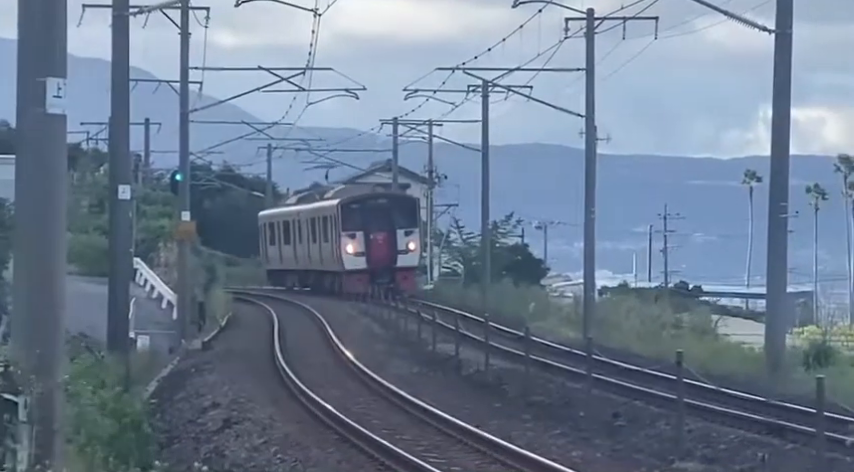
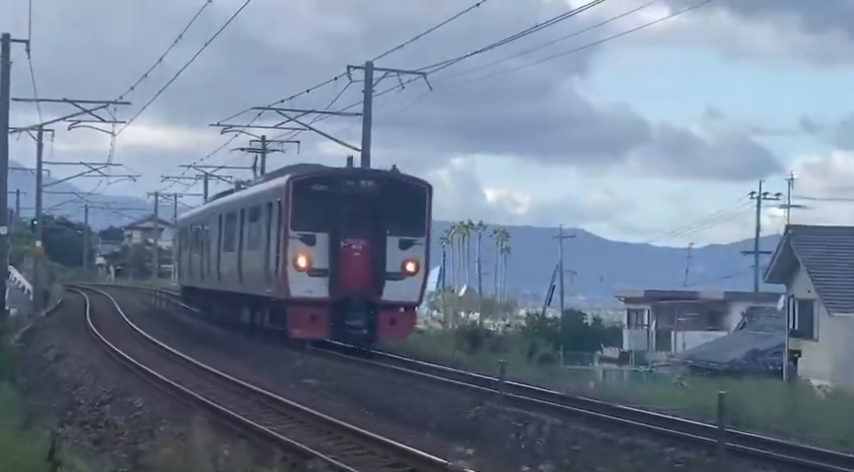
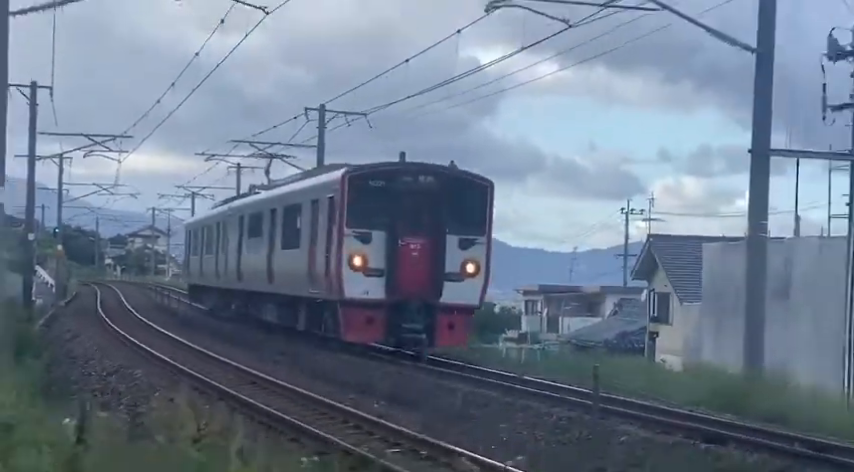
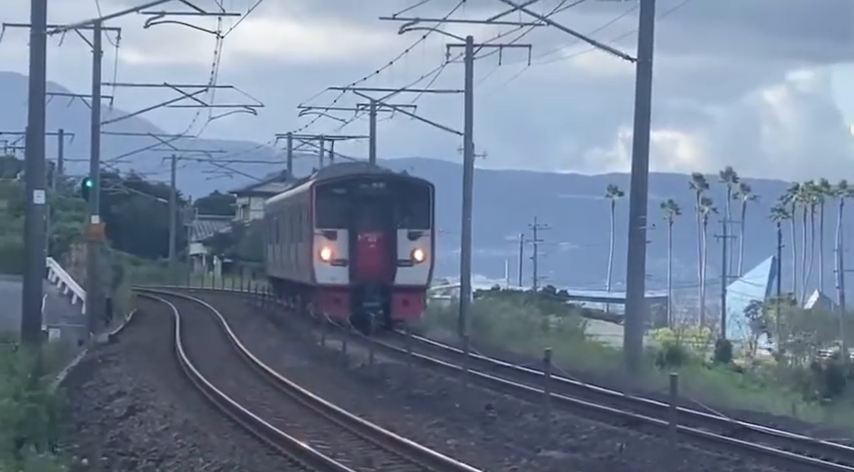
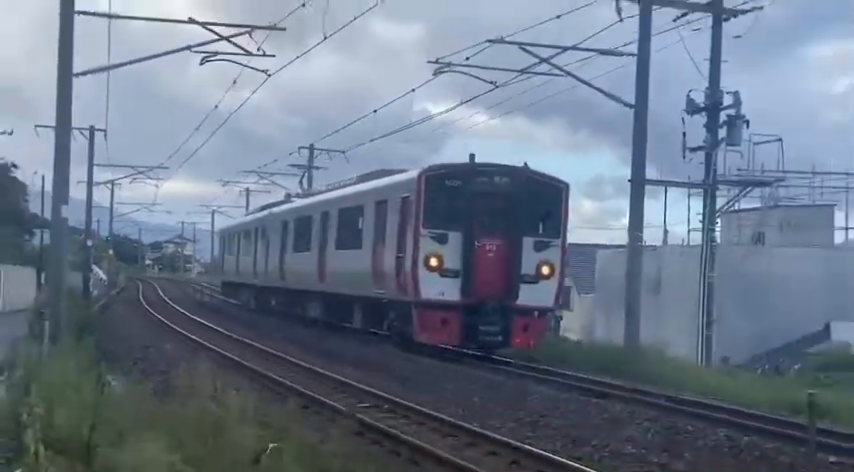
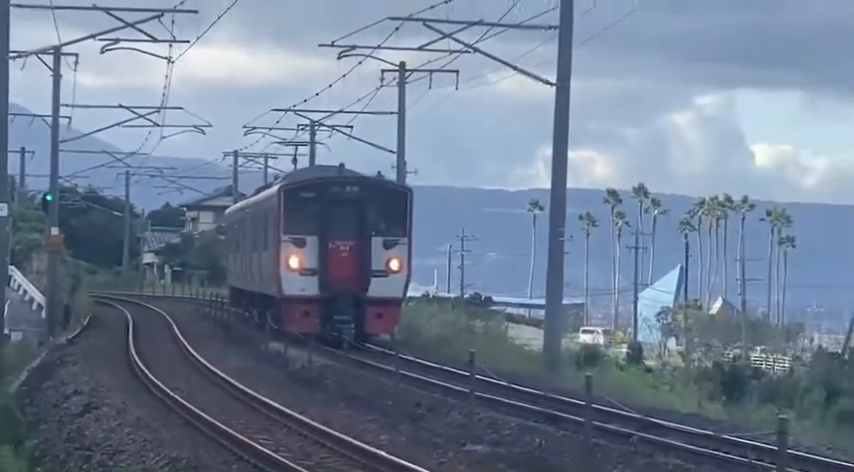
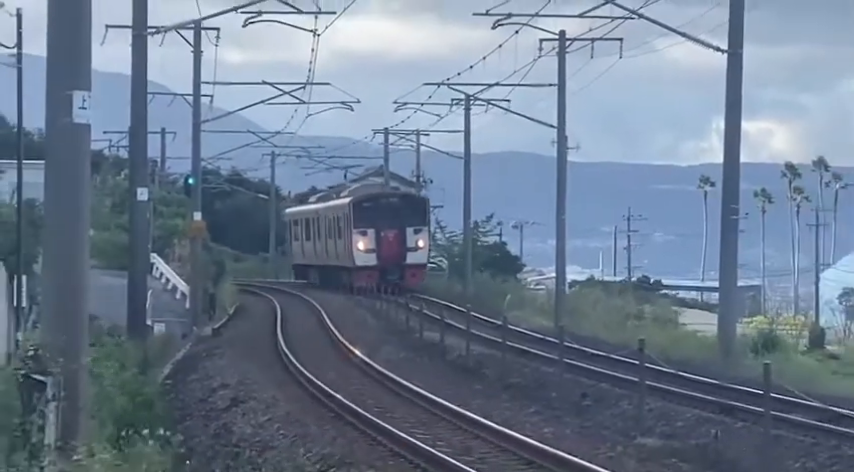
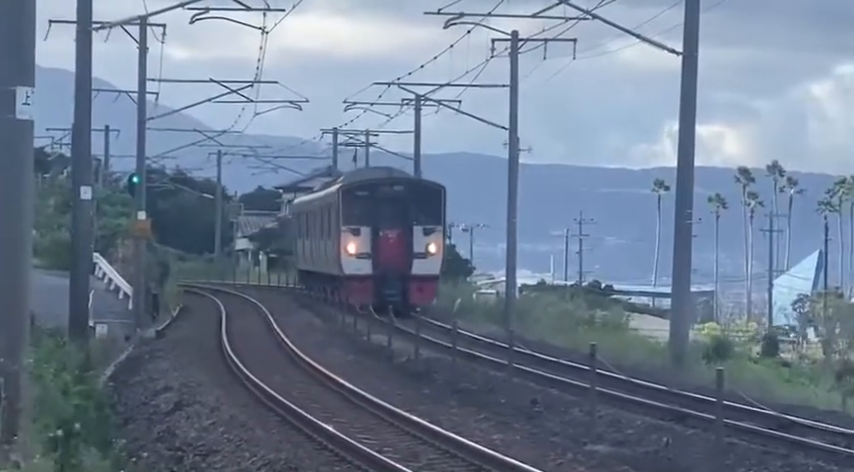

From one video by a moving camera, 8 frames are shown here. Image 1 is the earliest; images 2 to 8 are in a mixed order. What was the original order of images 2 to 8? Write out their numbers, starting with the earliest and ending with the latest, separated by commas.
7, 8, 4, 6, 2, 3, 5
